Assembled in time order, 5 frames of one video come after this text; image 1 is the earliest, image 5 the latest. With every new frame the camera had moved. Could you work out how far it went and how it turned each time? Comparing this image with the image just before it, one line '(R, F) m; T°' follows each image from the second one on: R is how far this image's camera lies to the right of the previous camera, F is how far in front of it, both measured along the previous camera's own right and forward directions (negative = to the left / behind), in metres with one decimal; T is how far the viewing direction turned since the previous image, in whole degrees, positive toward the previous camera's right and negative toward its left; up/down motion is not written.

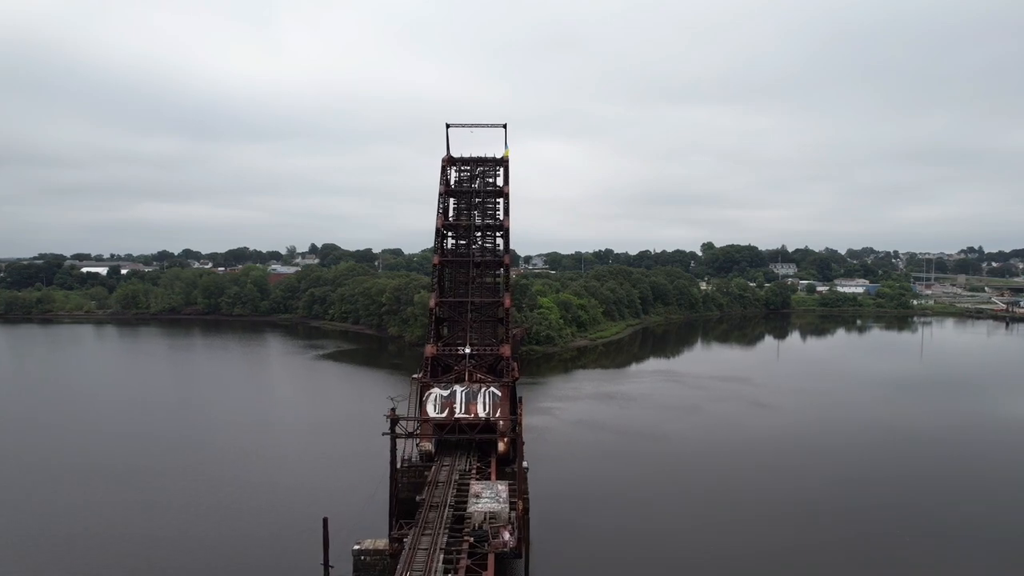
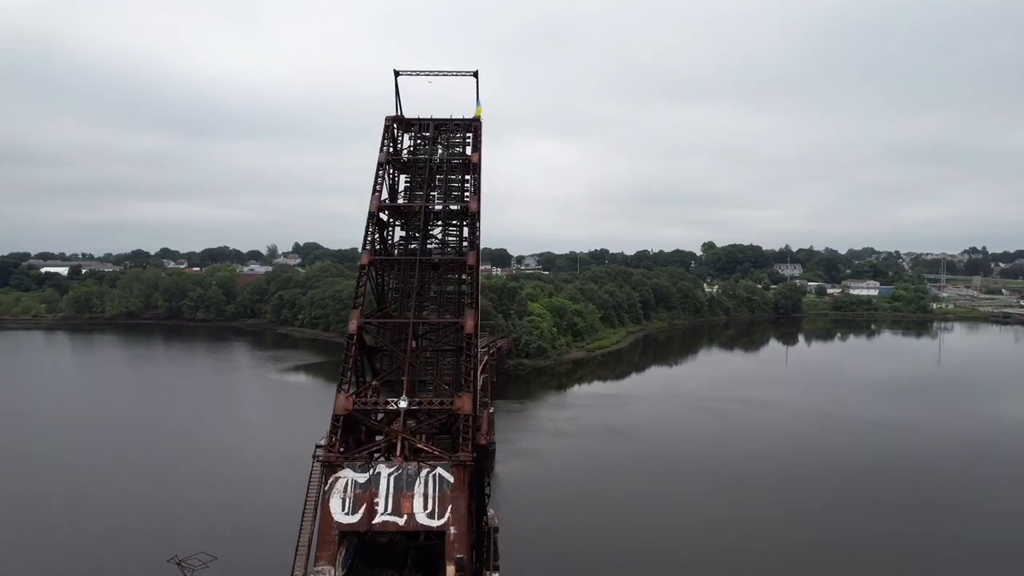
(+0.5, +5.7) m; 0°
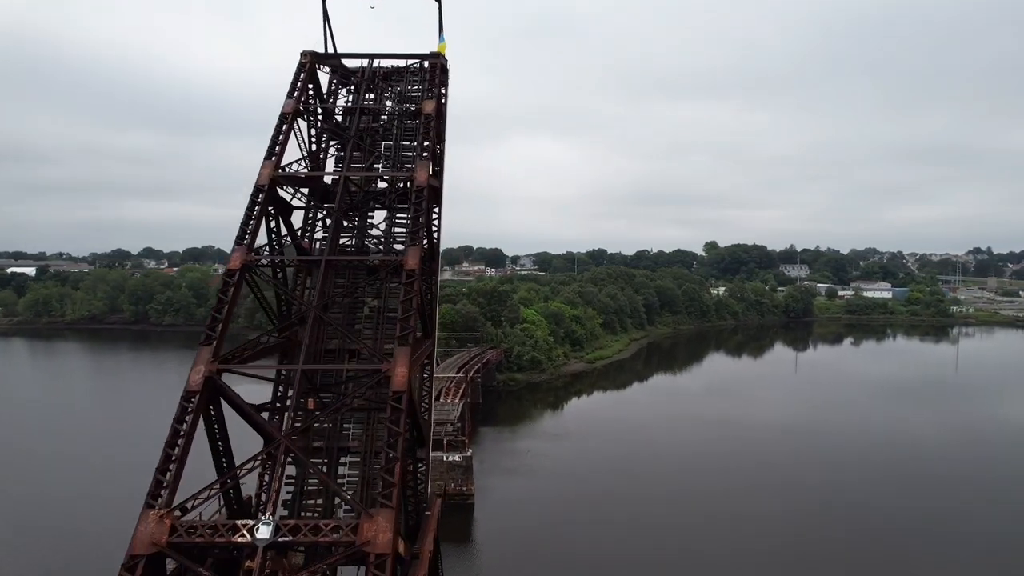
(+0.3, +4.5) m; 0°
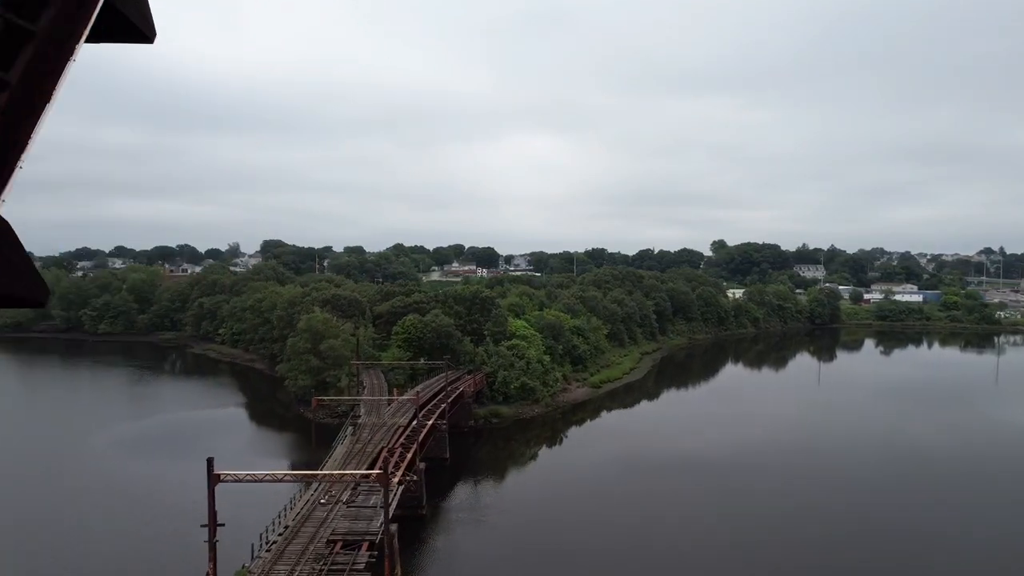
(+0.5, +7.7) m; 0°
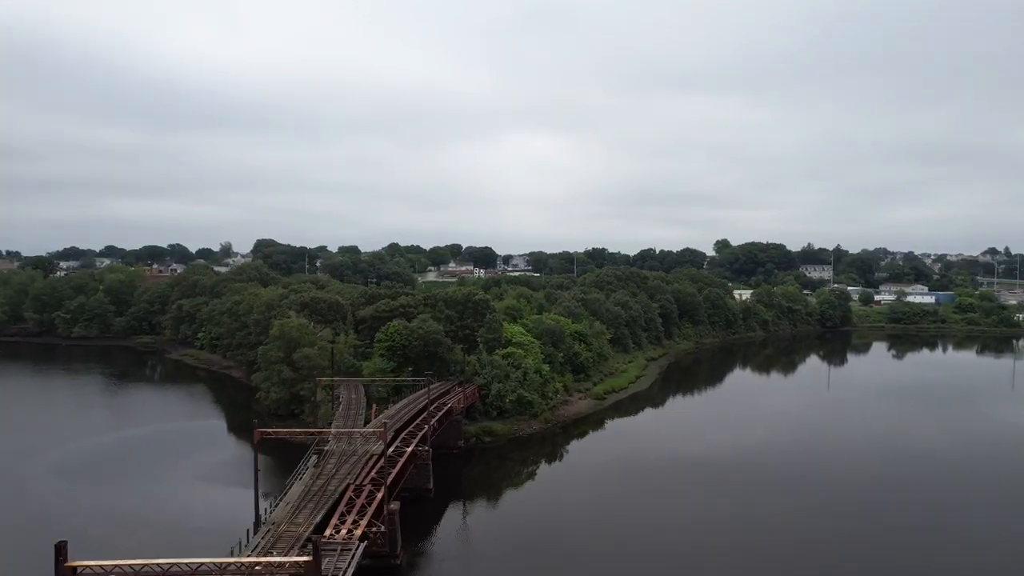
(+0.2, +2.6) m; 0°
